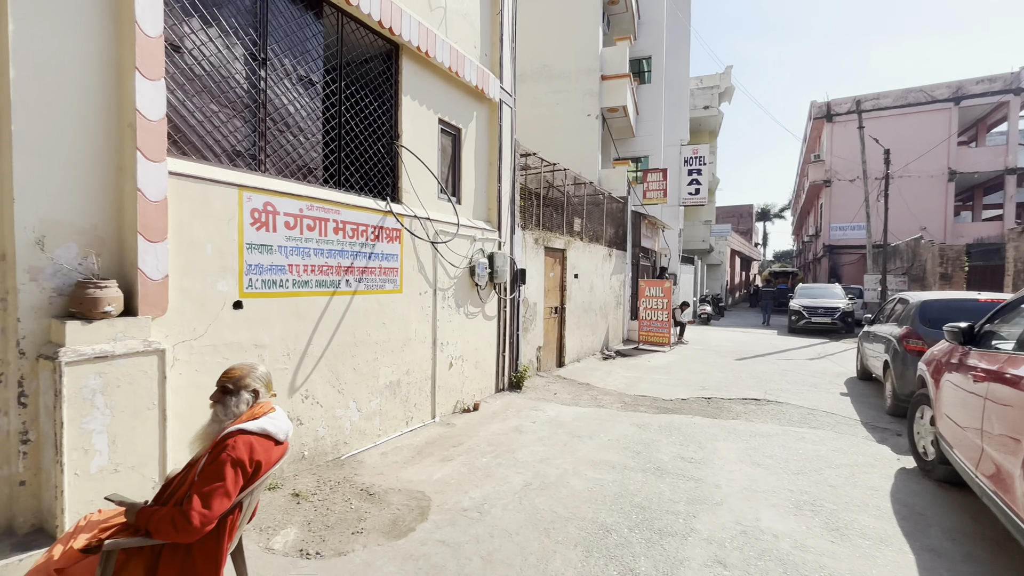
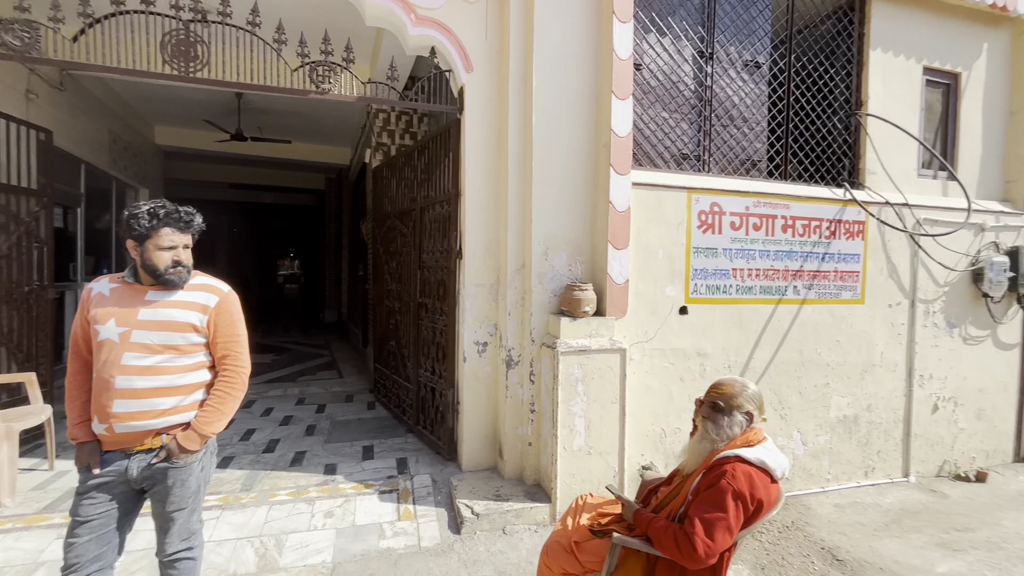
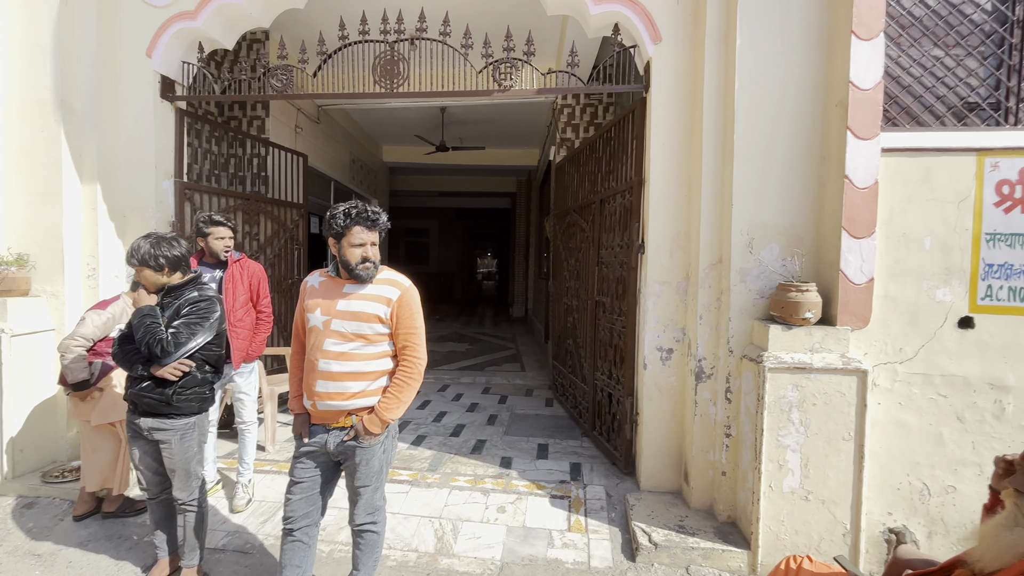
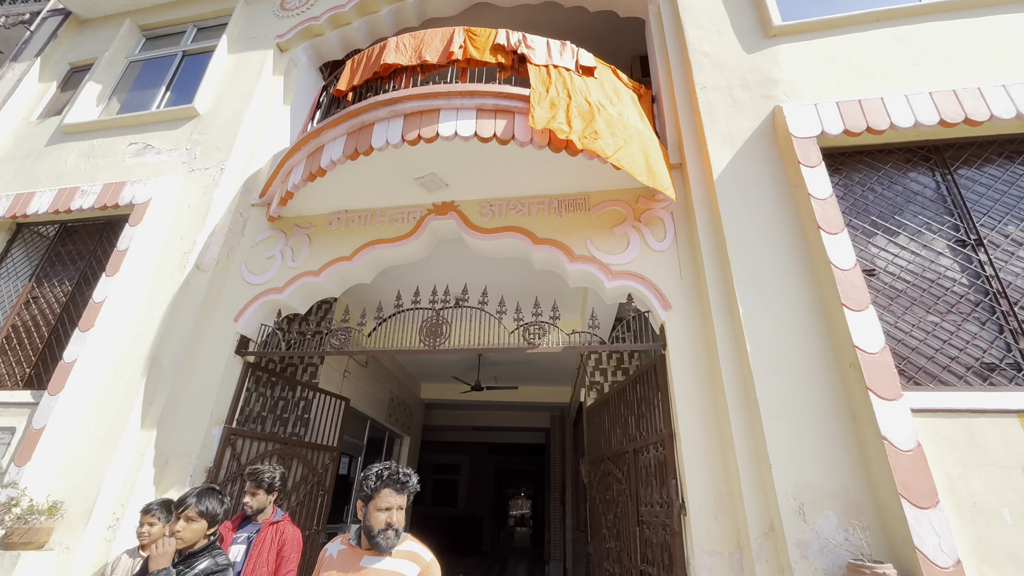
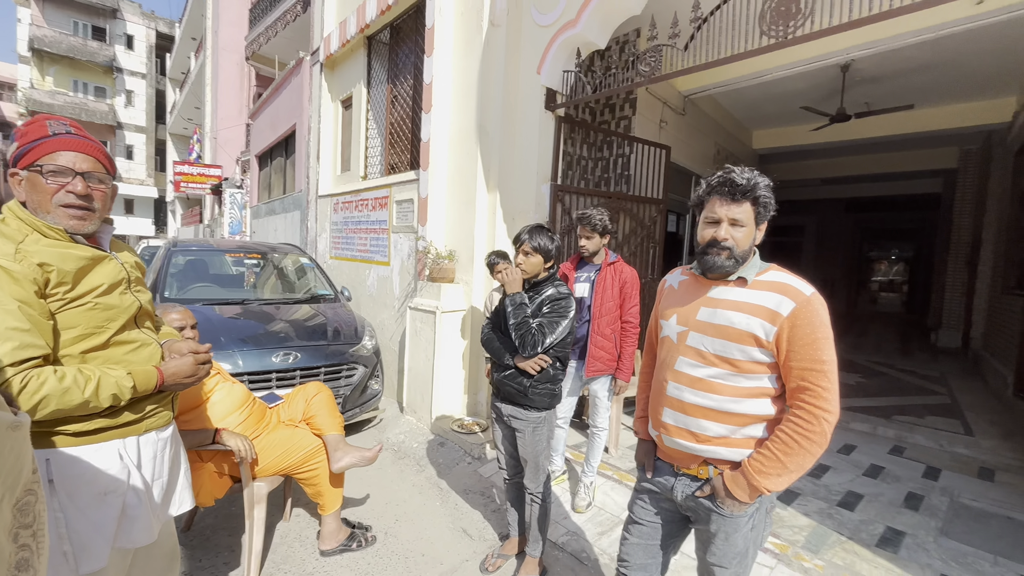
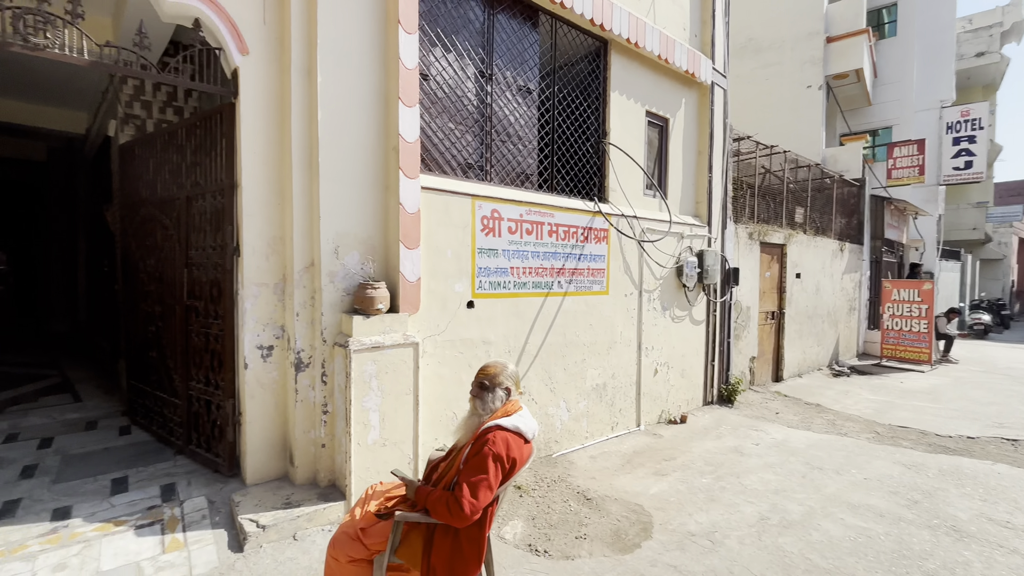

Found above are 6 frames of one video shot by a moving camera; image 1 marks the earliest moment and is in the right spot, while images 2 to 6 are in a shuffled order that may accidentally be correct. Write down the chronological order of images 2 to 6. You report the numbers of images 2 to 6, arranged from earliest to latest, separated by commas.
6, 2, 3, 5, 4
